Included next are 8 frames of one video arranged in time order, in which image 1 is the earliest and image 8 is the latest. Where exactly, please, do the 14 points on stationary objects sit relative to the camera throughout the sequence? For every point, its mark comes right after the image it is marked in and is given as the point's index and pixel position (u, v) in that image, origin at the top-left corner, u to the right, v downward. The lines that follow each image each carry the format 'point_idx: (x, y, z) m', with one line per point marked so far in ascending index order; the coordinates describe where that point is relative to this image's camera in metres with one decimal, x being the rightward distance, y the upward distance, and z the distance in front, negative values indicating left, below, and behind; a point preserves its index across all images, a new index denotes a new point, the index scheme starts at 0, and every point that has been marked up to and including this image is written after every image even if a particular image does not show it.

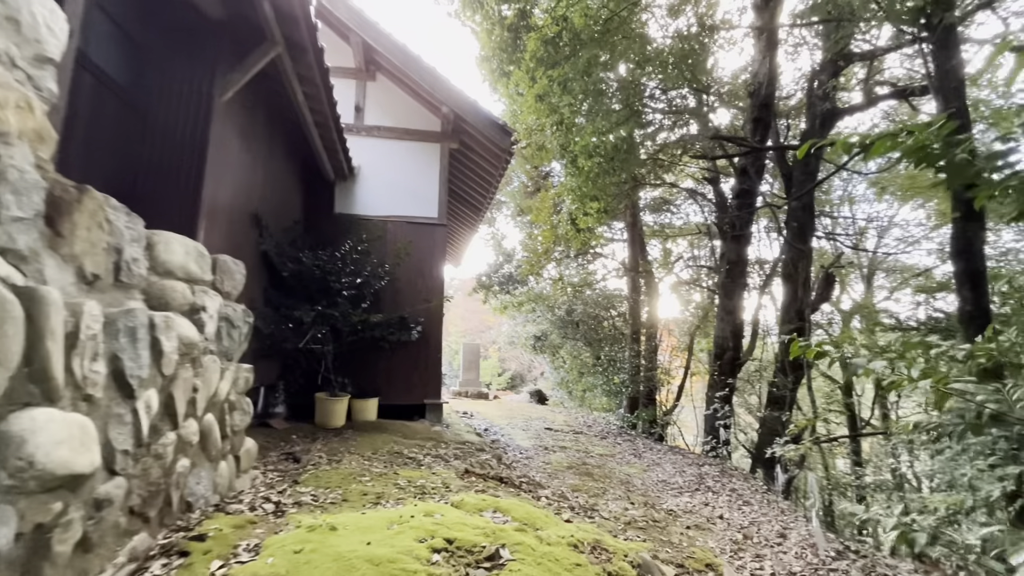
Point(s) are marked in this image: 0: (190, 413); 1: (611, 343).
0: (-1.3, -0.5, +2.0) m
1: (+2.2, -1.2, +10.9) m
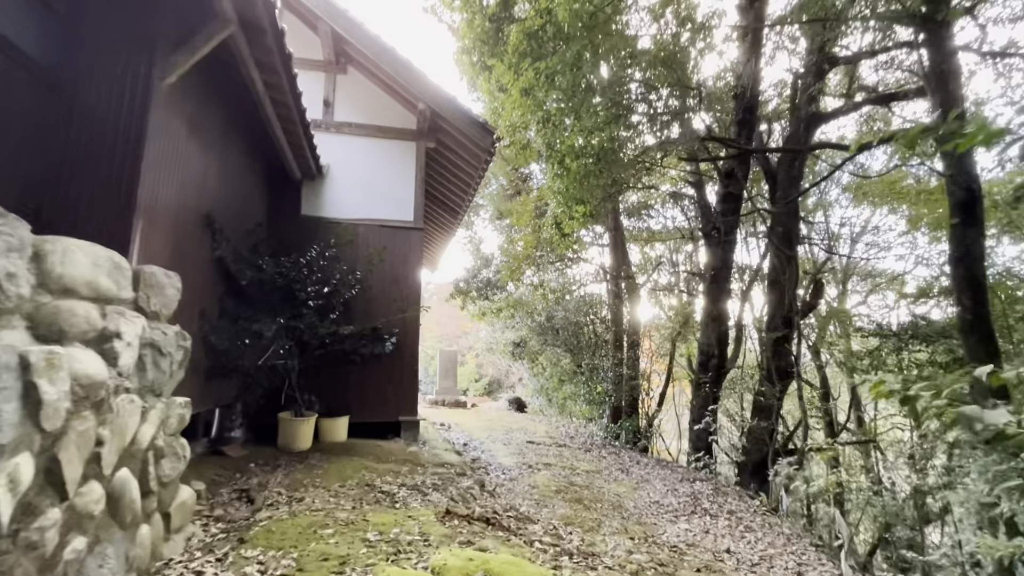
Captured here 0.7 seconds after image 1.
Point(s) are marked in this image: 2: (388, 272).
0: (-1.3, -0.6, +1.6) m
1: (+1.7, -1.4, +10.6) m
2: (-1.5, +0.2, +6.1) m
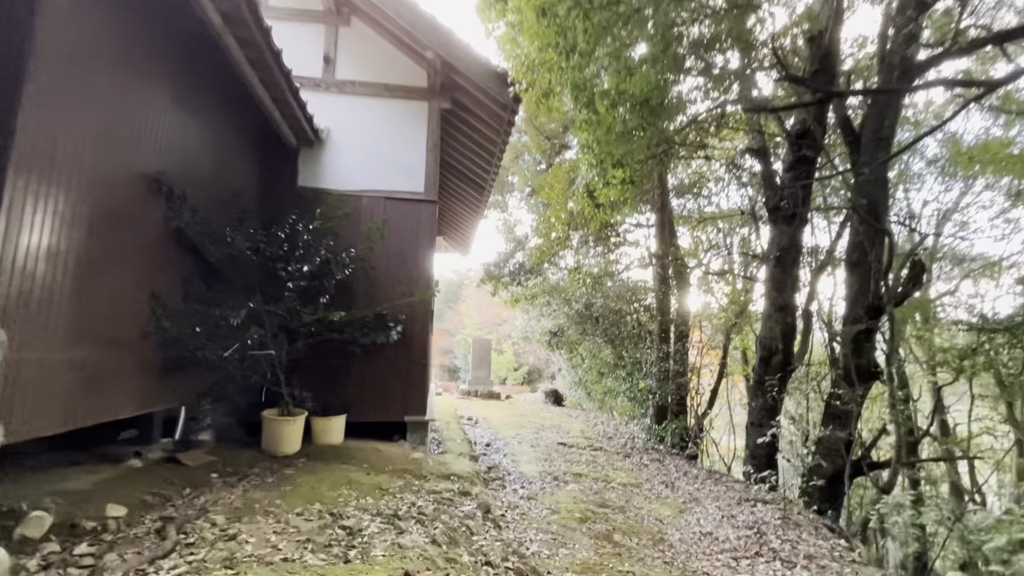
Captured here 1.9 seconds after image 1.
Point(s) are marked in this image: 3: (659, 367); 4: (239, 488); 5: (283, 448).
0: (-1.5, -0.5, +0.8) m
1: (+2.4, -1.1, +9.6) m
2: (-1.3, +0.4, +5.3) m
3: (+2.6, -1.5, +8.7) m
4: (-1.8, -1.3, +3.3) m
5: (-2.0, -1.4, +4.3) m
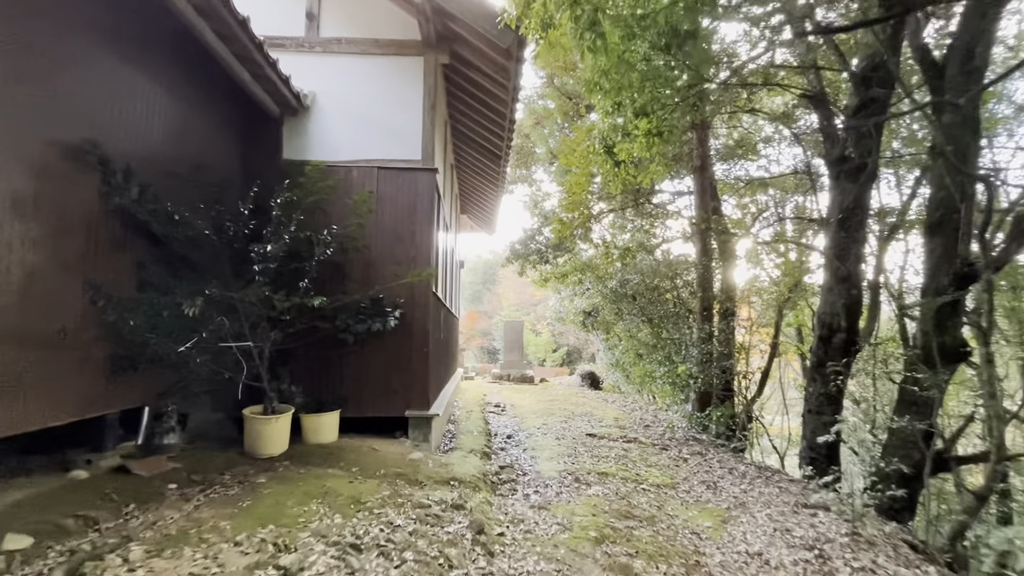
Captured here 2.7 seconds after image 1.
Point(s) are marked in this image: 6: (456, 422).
0: (-1.8, -0.5, +0.3) m
1: (+2.9, -0.6, +8.8) m
2: (-1.2, +0.6, +4.8) m
3: (+3.0, -1.0, +7.9) m
4: (-1.9, -1.3, +2.9) m
5: (-1.9, -1.3, +3.9) m
6: (-0.8, -1.8, +6.7) m
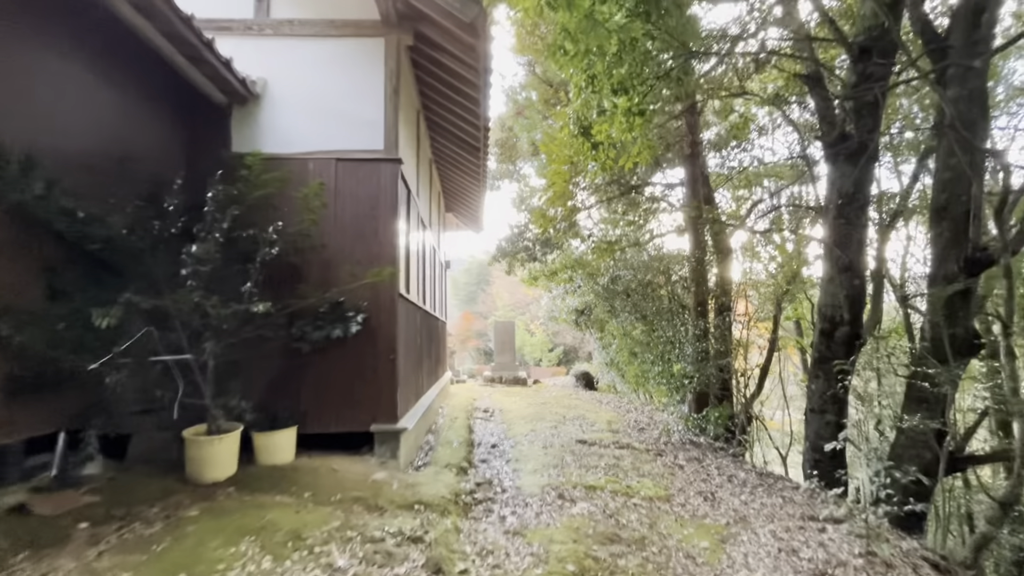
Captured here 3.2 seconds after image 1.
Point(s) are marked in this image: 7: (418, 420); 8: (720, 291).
0: (-2.0, -0.5, -0.1) m
1: (+2.6, -0.5, +8.4) m
2: (-1.4, +0.6, +4.4) m
3: (+2.8, -0.9, +7.5) m
4: (-2.1, -1.3, +2.5) m
5: (-2.1, -1.3, +3.5) m
6: (-1.0, -1.8, +6.3) m
7: (-1.0, -1.4, +5.2) m
8: (+3.2, -0.1, +7.6) m
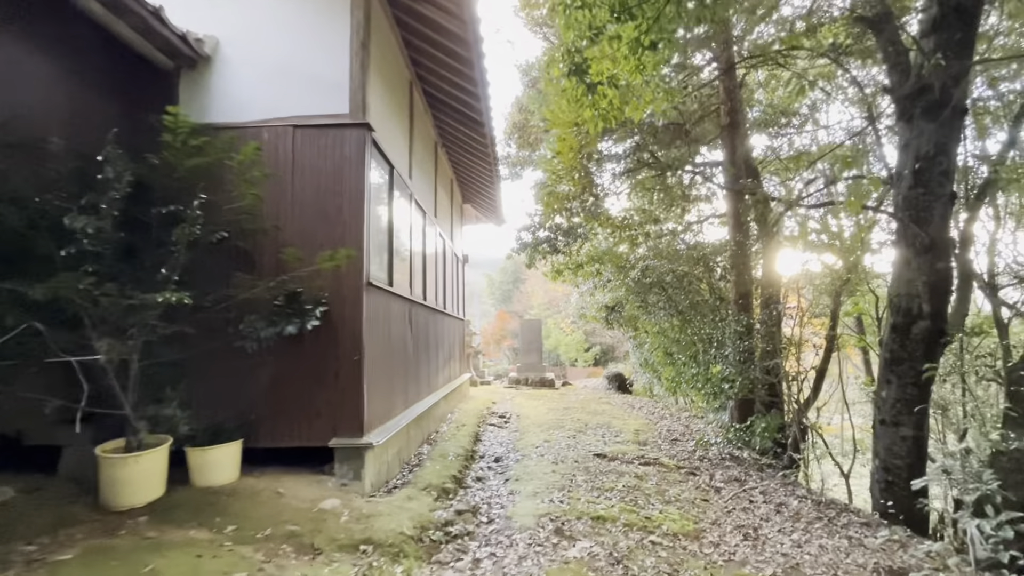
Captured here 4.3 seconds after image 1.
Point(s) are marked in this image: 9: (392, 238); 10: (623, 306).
0: (-2.4, -0.5, -0.7) m
1: (+2.9, -0.4, +7.3) m
2: (-1.5, +0.7, +3.7) m
3: (+3.0, -0.8, +6.5) m
4: (-2.3, -1.2, +1.9) m
5: (-2.3, -1.2, +2.9) m
6: (-0.9, -1.7, +5.6) m
7: (-1.0, -1.3, +4.5) m
8: (+3.4, +0.1, +6.6) m
9: (-1.2, +0.5, +4.9) m
10: (+2.3, -0.4, +10.0) m
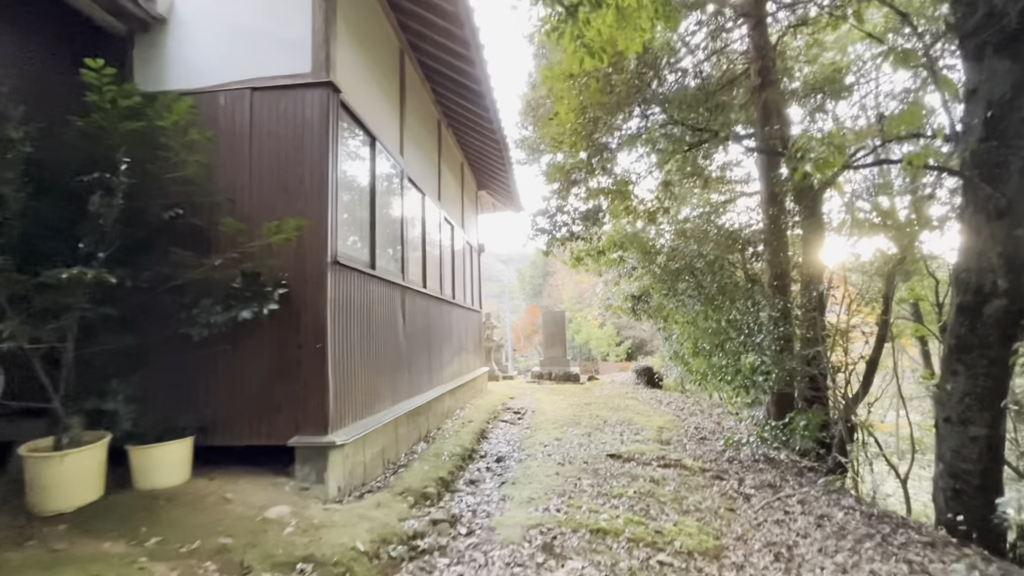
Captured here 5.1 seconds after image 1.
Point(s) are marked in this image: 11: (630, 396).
0: (-2.8, -0.4, -1.0) m
1: (+3.0, -0.1, +6.6) m
2: (-1.6, +0.8, +3.3) m
3: (+3.1, -0.6, +5.8) m
4: (-2.5, -1.1, +1.5) m
5: (-2.4, -1.1, +2.6) m
6: (-0.8, -1.6, +5.2) m
7: (-1.0, -1.2, +4.1) m
8: (+3.5, +0.3, +5.8) m
9: (-1.2, +0.6, +4.5) m
10: (+2.6, -0.1, +9.4) m
11: (+2.3, -2.1, +9.7) m
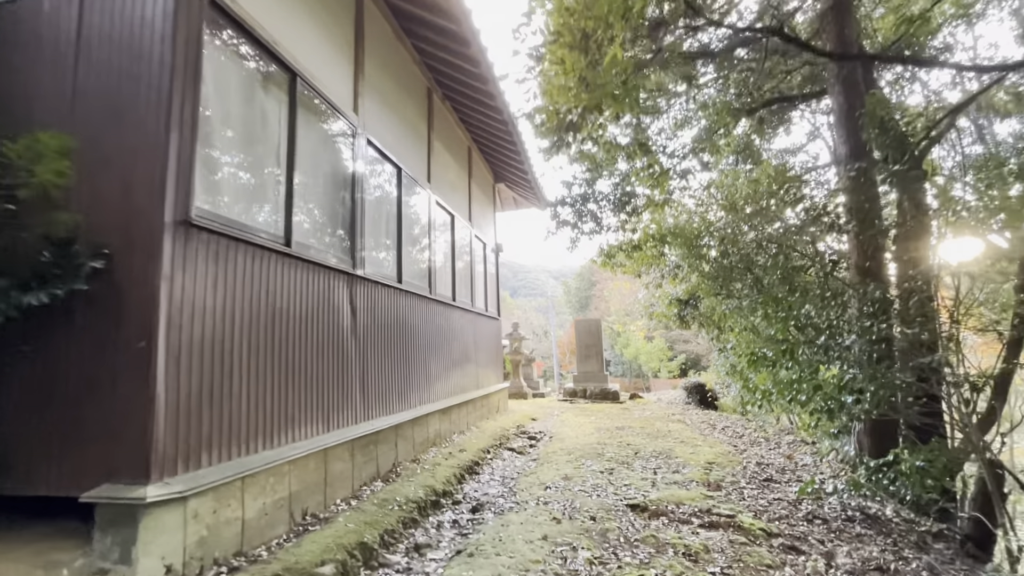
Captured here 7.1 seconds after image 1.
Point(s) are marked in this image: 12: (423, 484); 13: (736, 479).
0: (-3.6, -0.1, -1.9) m
1: (+3.1, -0.1, +5.1) m
2: (-2.0, +0.9, +2.3) m
3: (+3.0, -0.5, +4.2) m
4: (-3.0, -0.9, +0.6) m
5: (-2.8, -1.0, +1.6) m
6: (-0.9, -1.5, +4.0) m
7: (-1.2, -1.1, +3.0) m
8: (+3.4, +0.4, +4.2) m
9: (-1.4, +0.7, +3.4) m
10: (+3.0, -0.1, +7.8) m
11: (+2.7, -2.2, +8.2) m
12: (-0.7, -1.5, +3.7) m
13: (+2.0, -1.7, +4.5) m
